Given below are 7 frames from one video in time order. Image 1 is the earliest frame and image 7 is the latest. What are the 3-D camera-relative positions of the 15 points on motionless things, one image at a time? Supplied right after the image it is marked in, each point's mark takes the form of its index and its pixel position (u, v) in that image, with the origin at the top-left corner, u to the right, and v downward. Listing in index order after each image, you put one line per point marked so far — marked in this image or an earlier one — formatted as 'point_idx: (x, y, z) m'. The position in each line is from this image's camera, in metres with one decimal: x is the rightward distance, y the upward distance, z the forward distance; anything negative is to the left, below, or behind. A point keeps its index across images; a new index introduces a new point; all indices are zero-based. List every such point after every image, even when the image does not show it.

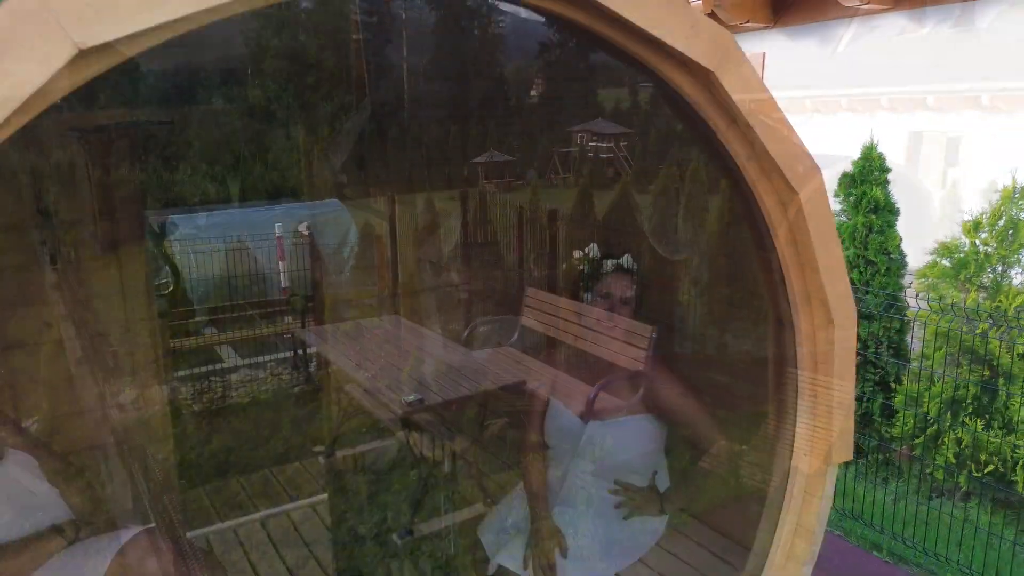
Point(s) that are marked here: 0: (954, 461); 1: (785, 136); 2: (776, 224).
0: (+2.0, -0.8, +3.3) m
1: (+0.6, +0.3, +1.5) m
2: (+0.6, +0.1, +1.6) m
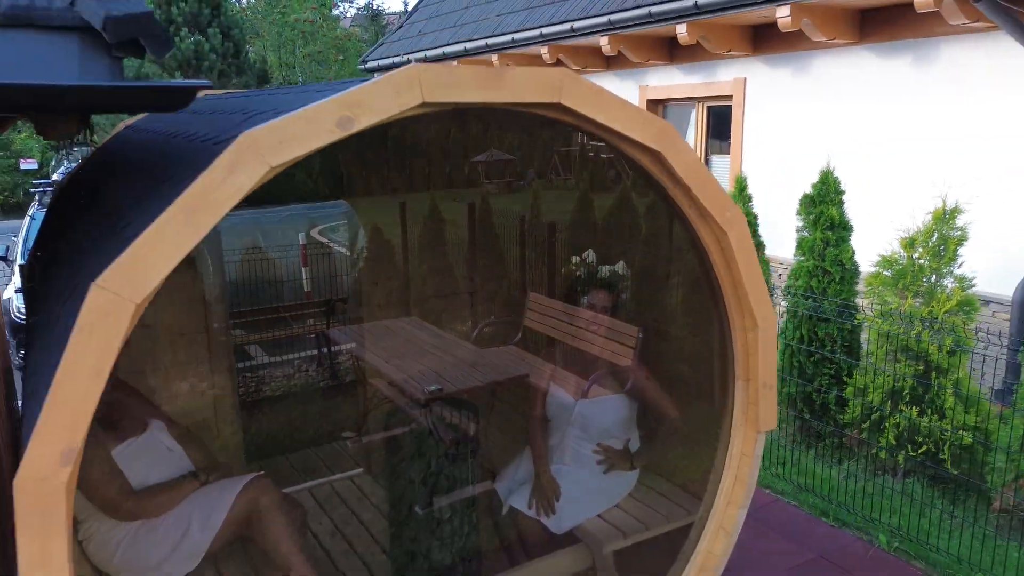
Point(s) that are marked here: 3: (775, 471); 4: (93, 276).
0: (+2.1, -0.8, +3.9) m
1: (+0.6, +0.3, +2.1) m
2: (+0.6, +0.1, +2.2) m
3: (+1.5, -1.1, +4.3) m
4: (-0.8, 0.0, +1.4) m
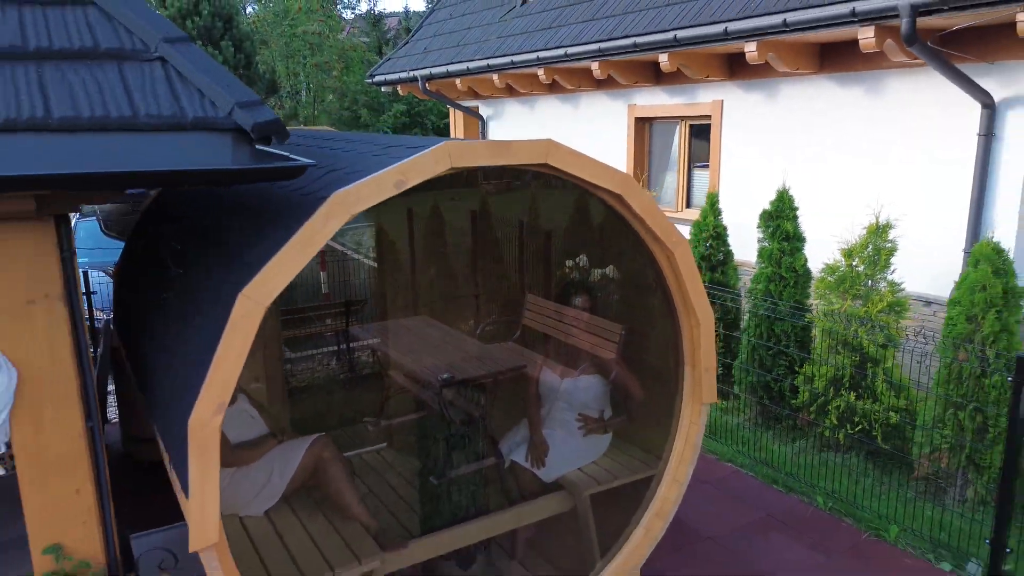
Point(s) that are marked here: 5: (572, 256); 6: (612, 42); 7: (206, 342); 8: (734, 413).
0: (+2.1, -0.9, +4.6) m
1: (+0.6, +0.2, +2.8) m
2: (+0.6, +0.1, +2.9) m
3: (+1.5, -1.1, +5.0) m
4: (-0.8, 0.0, +2.1) m
5: (+0.4, +0.2, +3.3) m
6: (+0.9, +2.4, +7.0) m
7: (-0.9, -0.2, +2.2) m
8: (+1.6, -0.9, +5.3) m
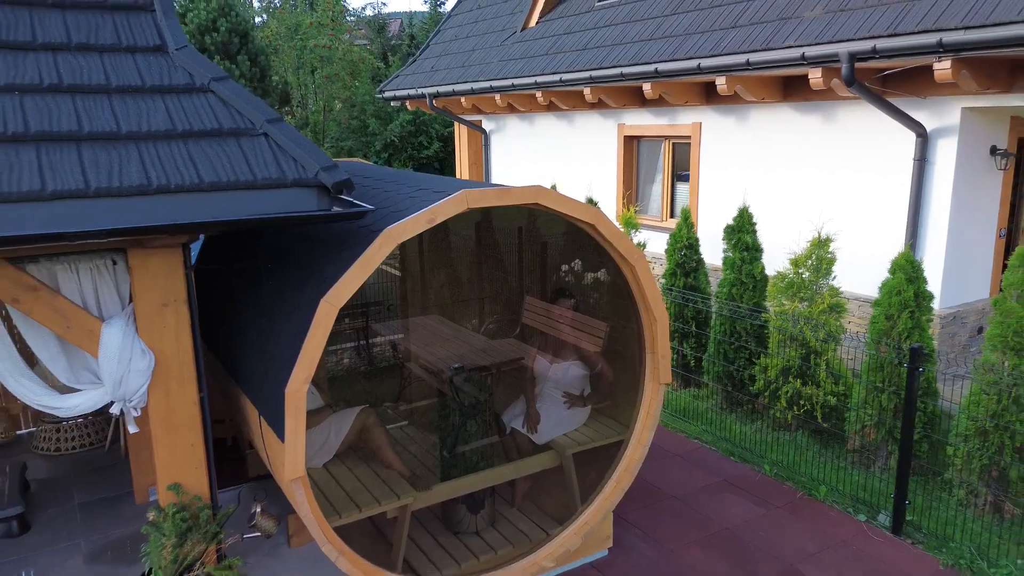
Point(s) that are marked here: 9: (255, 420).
0: (+2.1, -0.9, +5.5) m
1: (+0.6, +0.2, +3.6) m
2: (+0.6, 0.0, +3.7) m
3: (+1.5, -1.1, +5.8) m
4: (-0.8, 0.0, +3.0) m
5: (+0.4, +0.2, +4.2) m
6: (+1.0, +2.3, +7.8) m
7: (-0.9, -0.2, +3.0) m
8: (+1.6, -0.9, +6.1) m
9: (-1.2, -0.6, +3.4) m
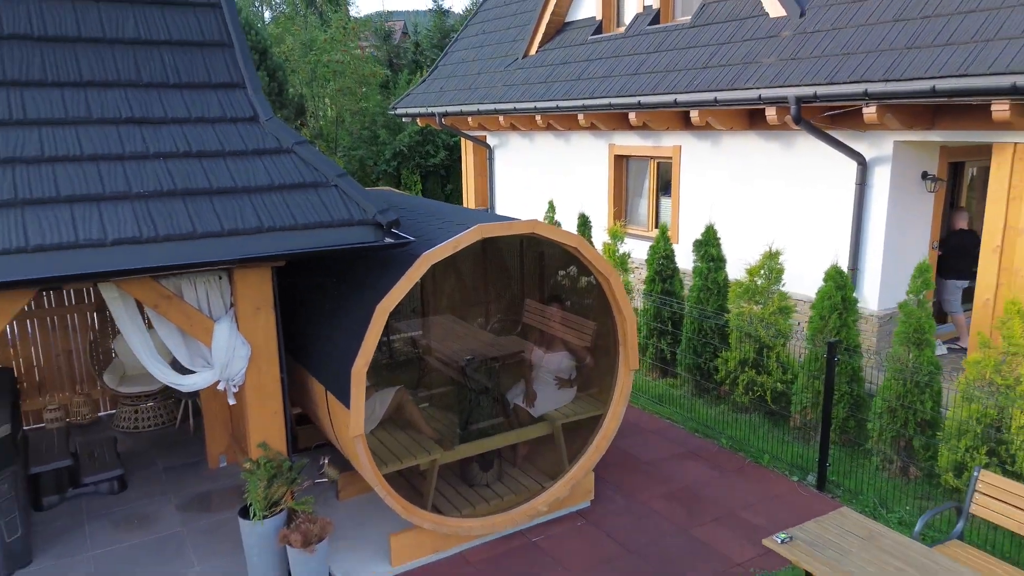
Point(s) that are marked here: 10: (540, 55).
0: (+2.1, -0.9, +6.6) m
1: (+0.6, +0.2, +4.7) m
2: (+0.6, 0.0, +4.8) m
3: (+1.6, -1.1, +6.9) m
4: (-0.8, -0.1, +4.1) m
5: (+0.4, +0.1, +5.3) m
6: (+1.0, +2.3, +8.9) m
7: (-0.9, -0.2, +4.2) m
8: (+1.6, -1.0, +7.2) m
9: (-1.2, -0.7, +4.5) m
10: (+0.4, +3.5, +11.2) m
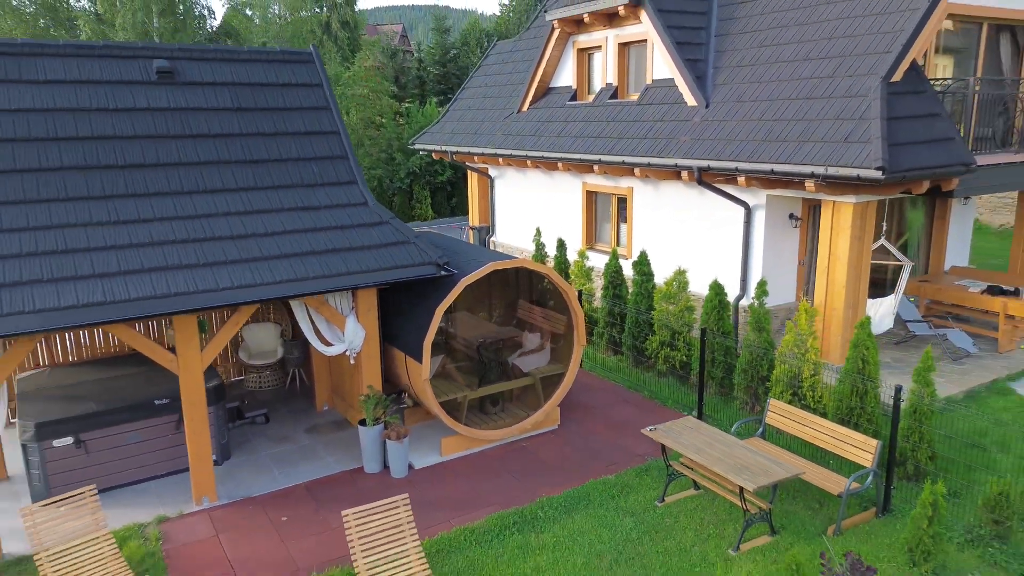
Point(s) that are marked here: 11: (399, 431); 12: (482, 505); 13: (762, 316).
0: (+2.0, -1.0, +10.0) m
1: (+0.6, +0.1, +8.1) m
2: (+0.6, -0.1, +8.2) m
3: (+1.5, -1.2, +10.4) m
4: (-0.8, -0.2, +7.5) m
5: (+0.3, 0.0, +8.7) m
6: (+0.9, +2.2, +12.3) m
7: (-0.9, -0.4, +7.6) m
8: (+1.6, -1.0, +10.6) m
9: (-1.2, -0.8, +7.9) m
10: (+0.4, +3.5, +14.5) m
11: (-1.2, -1.5, +7.6) m
12: (-0.3, -2.1, +7.1) m
13: (+3.0, -0.3, +8.9) m
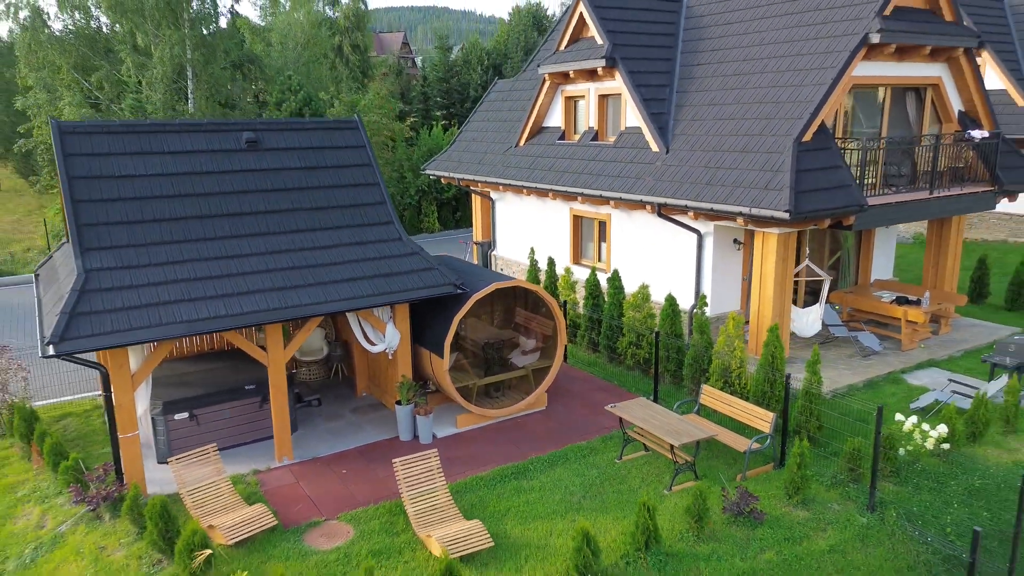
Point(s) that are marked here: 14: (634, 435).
0: (+2.0, -1.2, +12.6) m
1: (+0.5, -0.1, +10.7) m
2: (+0.6, -0.3, +10.8) m
3: (+1.5, -1.4, +13.0) m
4: (-0.8, -0.4, +10.1) m
5: (+0.3, -0.2, +11.3) m
6: (+0.9, +2.0, +14.9) m
7: (-0.9, -0.6, +10.2) m
8: (+1.6, -1.2, +13.2) m
9: (-1.2, -1.0, +10.5) m
10: (+0.3, +3.3, +17.1) m
11: (-1.2, -1.7, +10.2) m
12: (-0.3, -2.3, +9.7) m
13: (+3.0, -0.5, +11.5) m
14: (+1.6, -1.9, +9.6) m
